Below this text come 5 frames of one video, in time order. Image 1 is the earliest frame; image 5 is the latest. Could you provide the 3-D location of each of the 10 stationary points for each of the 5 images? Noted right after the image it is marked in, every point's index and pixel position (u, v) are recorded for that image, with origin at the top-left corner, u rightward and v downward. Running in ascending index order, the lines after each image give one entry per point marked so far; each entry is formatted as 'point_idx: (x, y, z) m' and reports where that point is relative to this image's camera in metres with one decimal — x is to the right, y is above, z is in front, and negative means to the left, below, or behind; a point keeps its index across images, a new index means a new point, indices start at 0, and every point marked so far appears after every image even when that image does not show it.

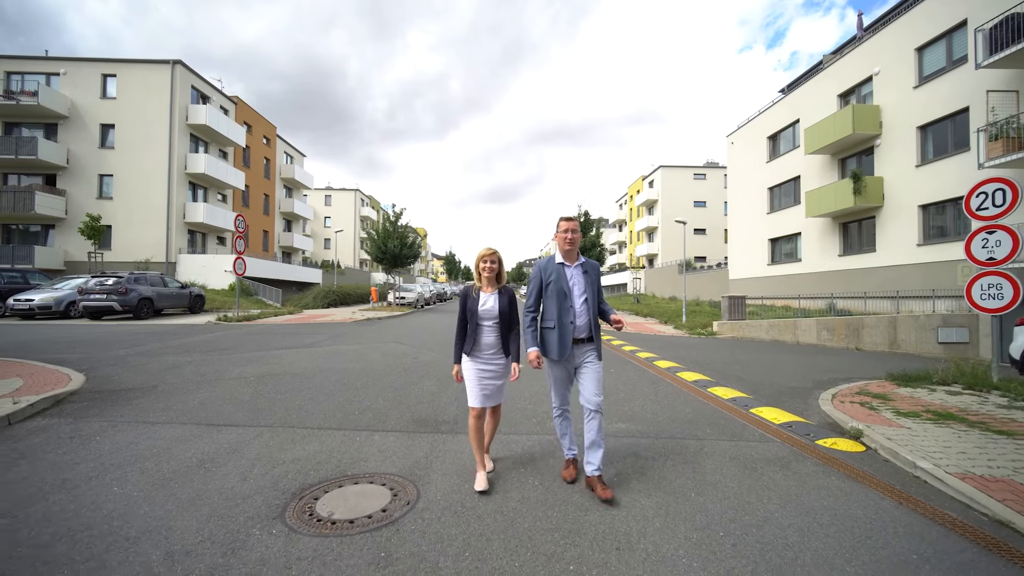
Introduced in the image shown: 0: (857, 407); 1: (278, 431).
0: (+4.2, -1.4, +6.0) m
1: (-2.1, -1.3, +4.5) m
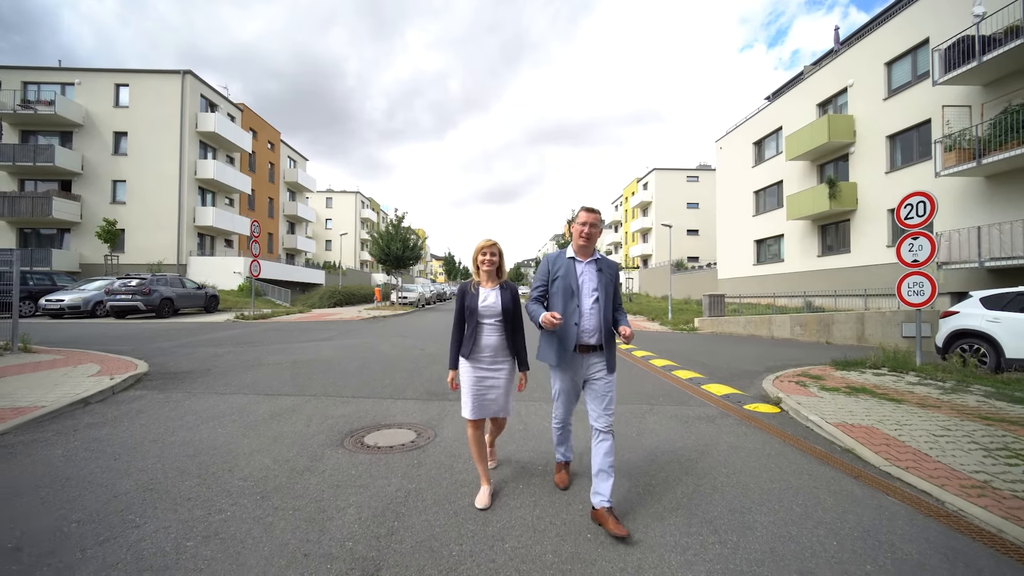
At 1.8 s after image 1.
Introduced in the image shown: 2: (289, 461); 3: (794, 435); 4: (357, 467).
0: (+4.1, -1.4, +7.3) m
1: (-2.2, -1.2, +5.7) m
2: (-1.6, -1.3, +3.7) m
3: (+2.7, -1.4, +4.8) m
4: (-1.1, -1.3, +3.6) m
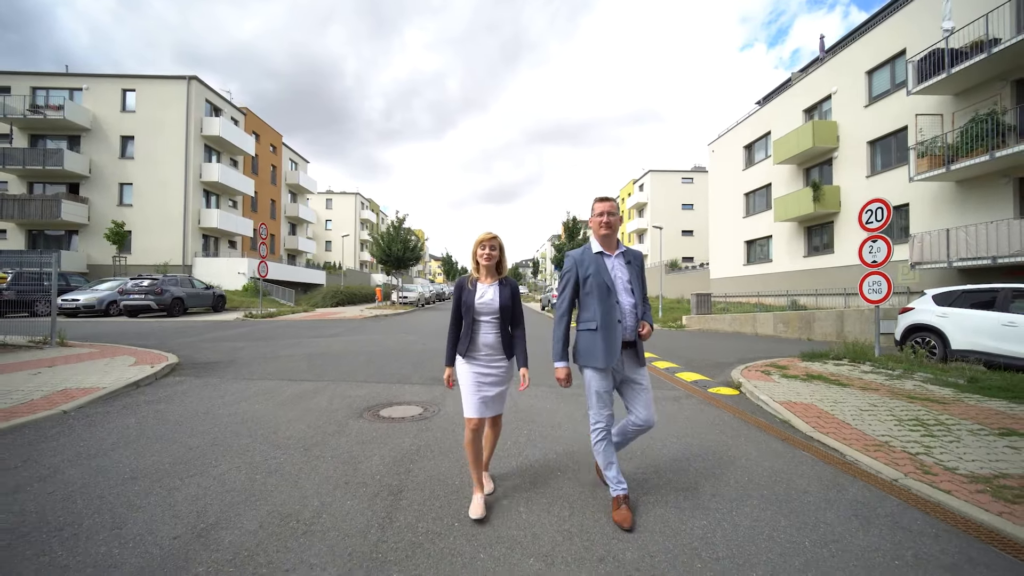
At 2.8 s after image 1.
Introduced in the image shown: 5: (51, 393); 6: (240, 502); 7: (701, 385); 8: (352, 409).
0: (+4.0, -1.3, +8.1) m
1: (-2.3, -1.2, +6.5) m
2: (-1.7, -1.2, +4.5) m
3: (+2.6, -1.4, +5.6) m
4: (-1.2, -1.2, +4.4) m
5: (-4.9, -1.1, +5.3) m
6: (-1.5, -1.2, +2.9) m
7: (+2.6, -1.4, +7.0) m
8: (-1.7, -1.2, +5.2) m
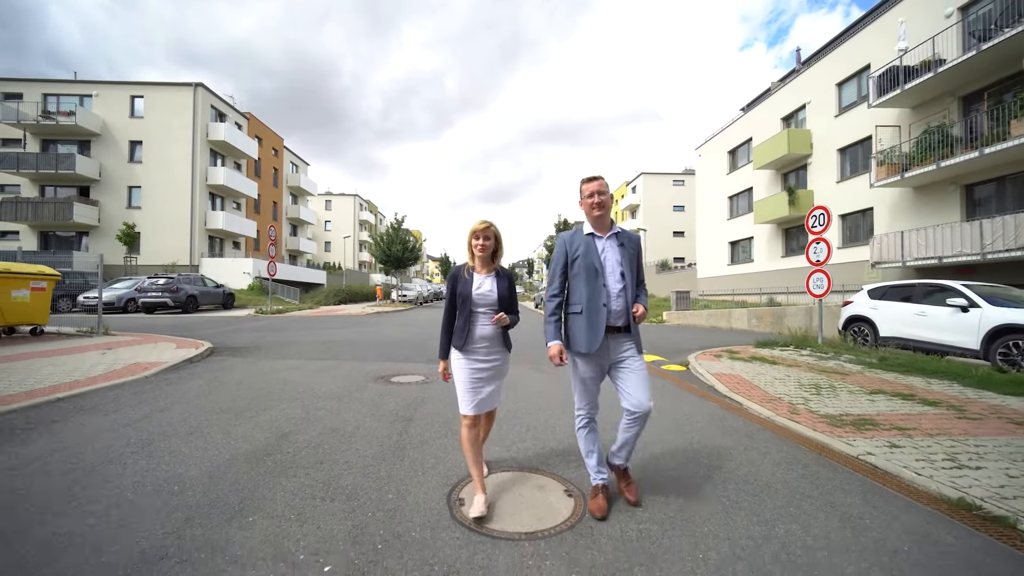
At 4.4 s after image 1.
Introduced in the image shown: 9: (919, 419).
0: (+3.8, -1.3, +9.4) m
1: (-2.5, -1.1, +7.8) m
2: (-1.9, -1.1, +5.8) m
3: (+2.4, -1.3, +6.9) m
4: (-1.4, -1.2, +5.7) m
5: (-5.1, -1.0, +6.6) m
6: (-1.7, -1.1, +4.2) m
7: (+2.4, -1.3, +8.3) m
8: (-1.9, -1.2, +6.5) m
9: (+3.8, -1.2, +4.7) m
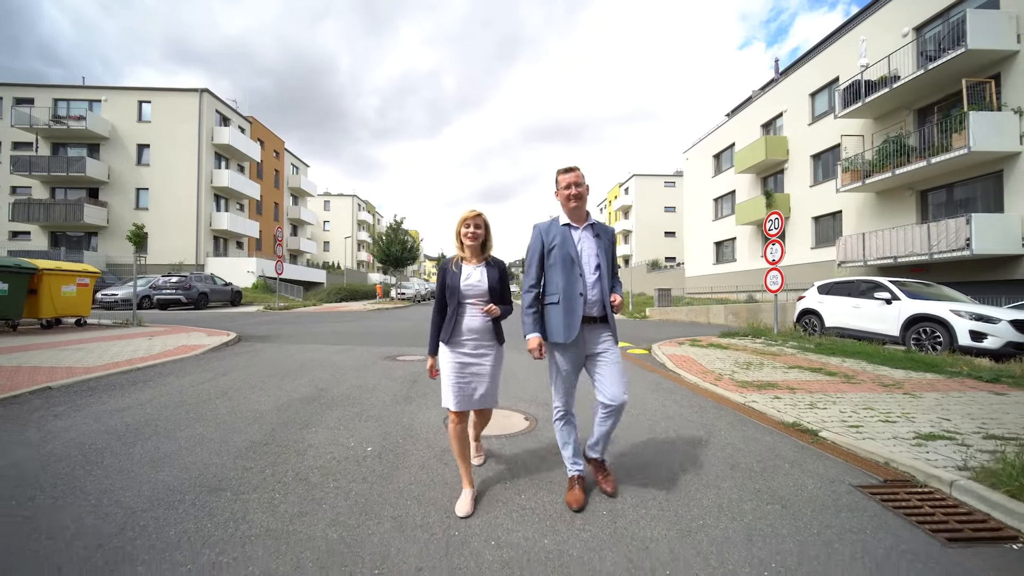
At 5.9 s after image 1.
0: (+3.5, -1.2, +10.8) m
1: (-2.7, -1.1, +9.1) m
2: (-2.1, -1.1, +7.1) m
3: (+2.2, -1.2, +8.2) m
4: (-1.6, -1.1, +7.0) m
5: (-5.4, -0.9, +7.9) m
6: (-2.0, -1.0, +5.5) m
7: (+2.2, -1.2, +9.6) m
8: (-2.1, -1.1, +7.8) m
9: (+3.6, -1.1, +6.0) m
